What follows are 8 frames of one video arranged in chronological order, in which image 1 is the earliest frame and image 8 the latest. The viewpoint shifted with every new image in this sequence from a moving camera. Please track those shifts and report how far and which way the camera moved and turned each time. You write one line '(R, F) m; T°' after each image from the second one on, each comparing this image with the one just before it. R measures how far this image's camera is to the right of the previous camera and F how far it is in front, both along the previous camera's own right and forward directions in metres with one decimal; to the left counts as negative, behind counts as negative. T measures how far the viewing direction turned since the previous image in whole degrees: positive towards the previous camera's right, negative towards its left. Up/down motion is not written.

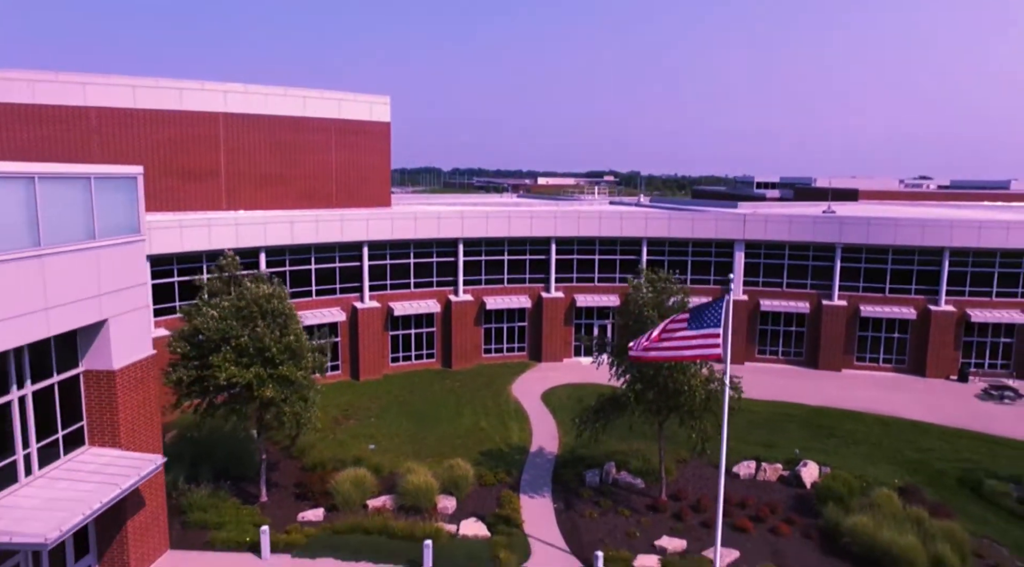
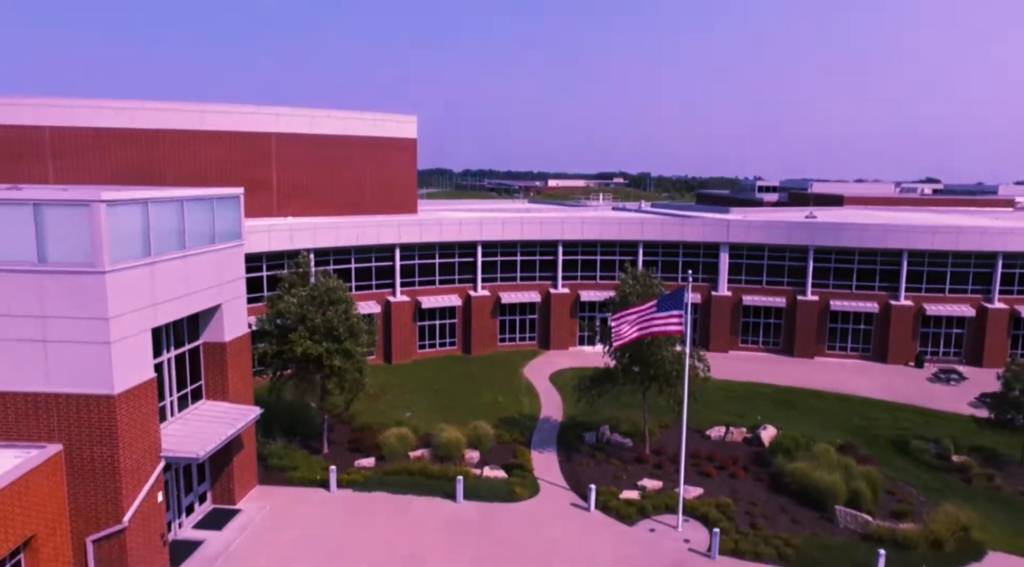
(-0.1, -3.8) m; -1°
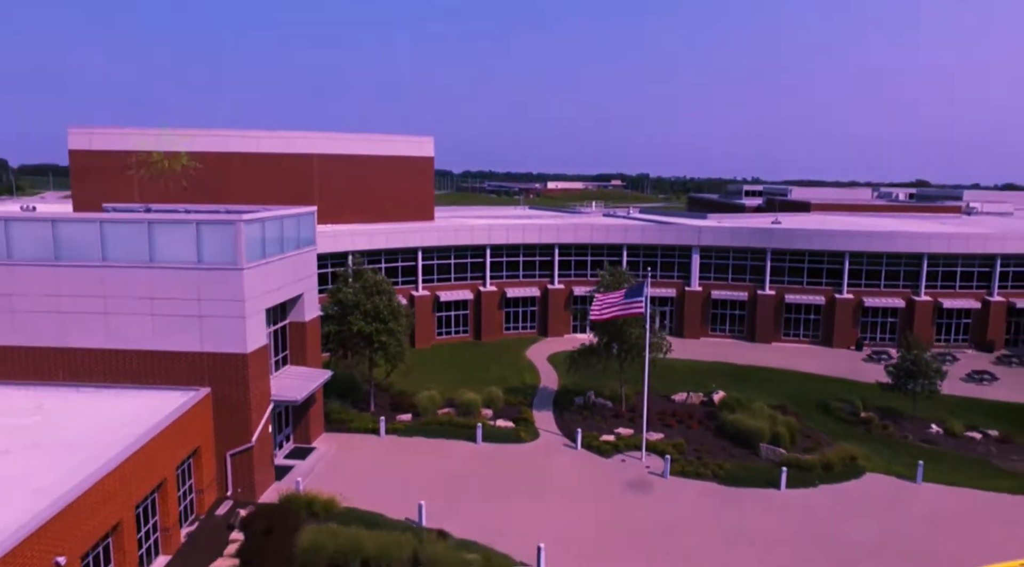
(-0.2, -5.4) m; 0°
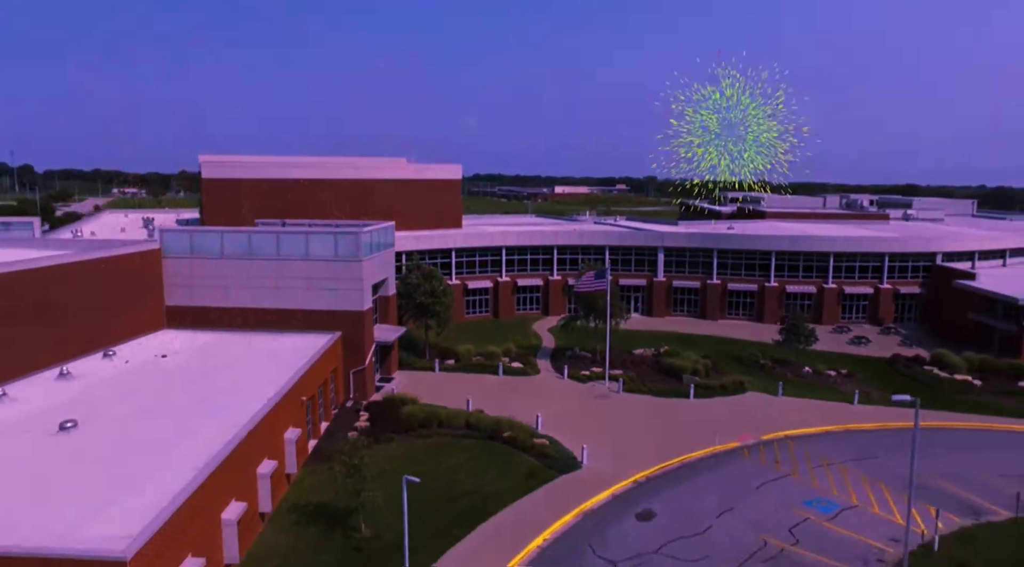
(0.0, -11.5) m; -1°
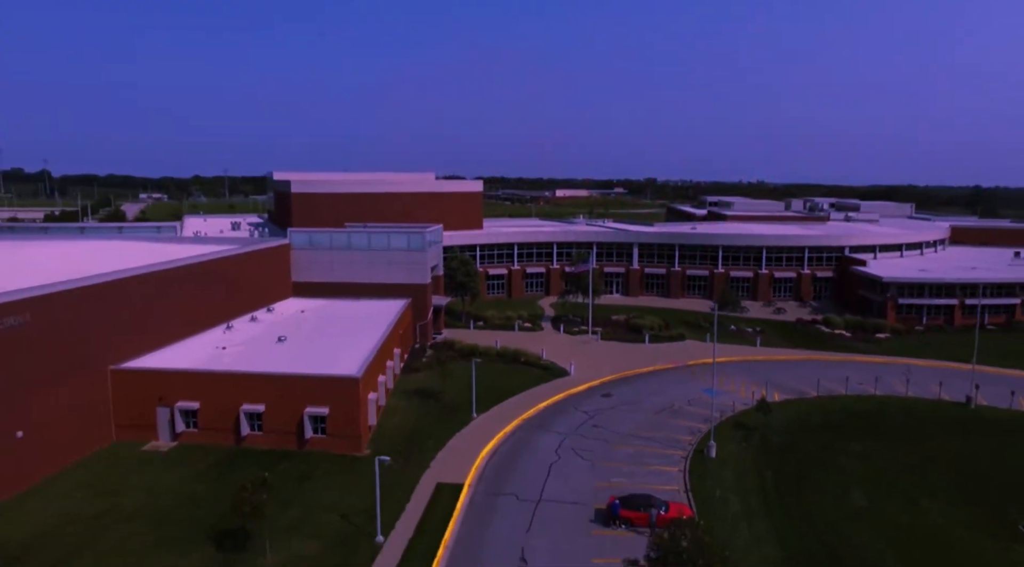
(-0.7, -14.4) m; 0°
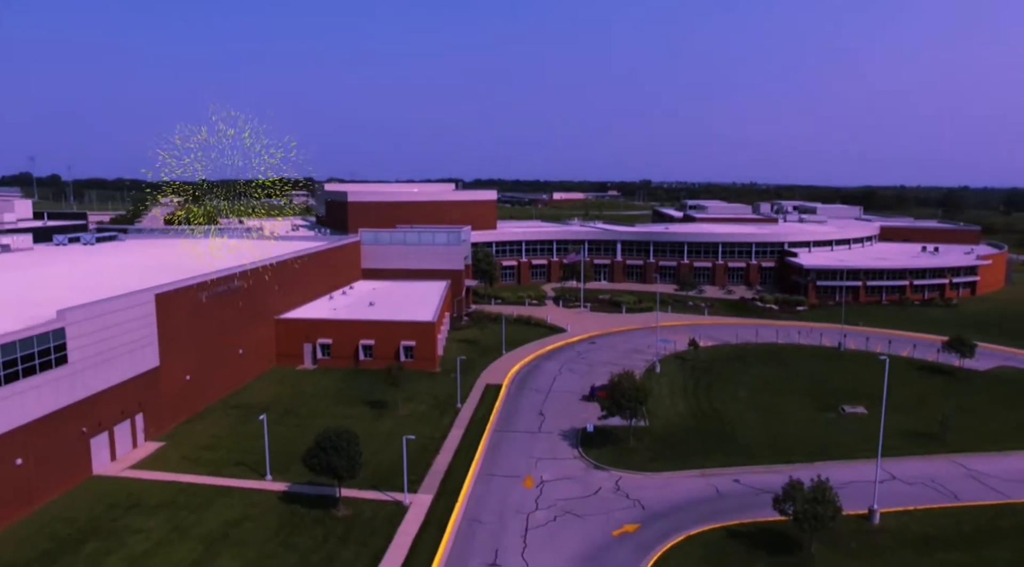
(-1.2, -15.5) m; 0°
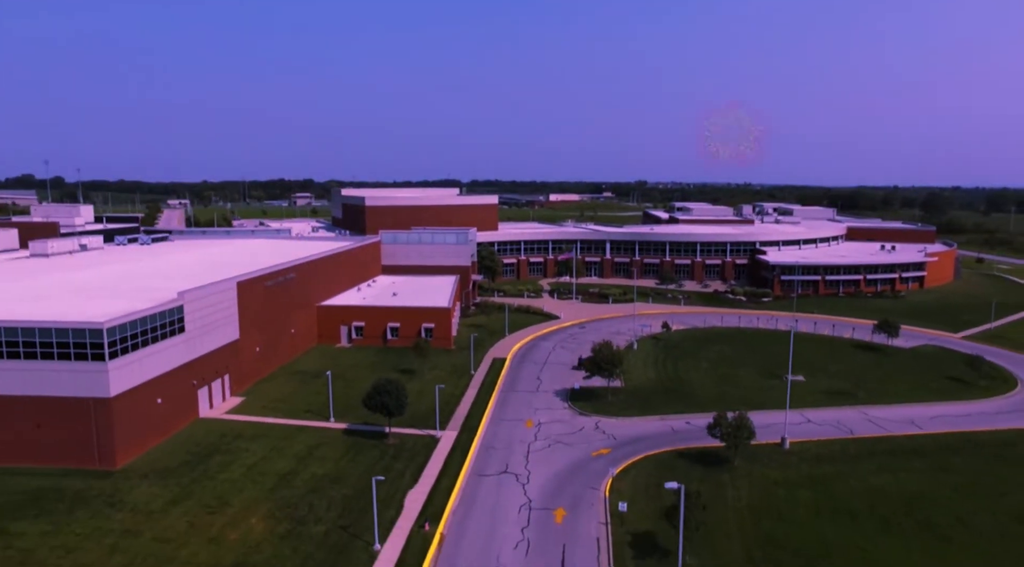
(-0.4, -8.5) m; 0°
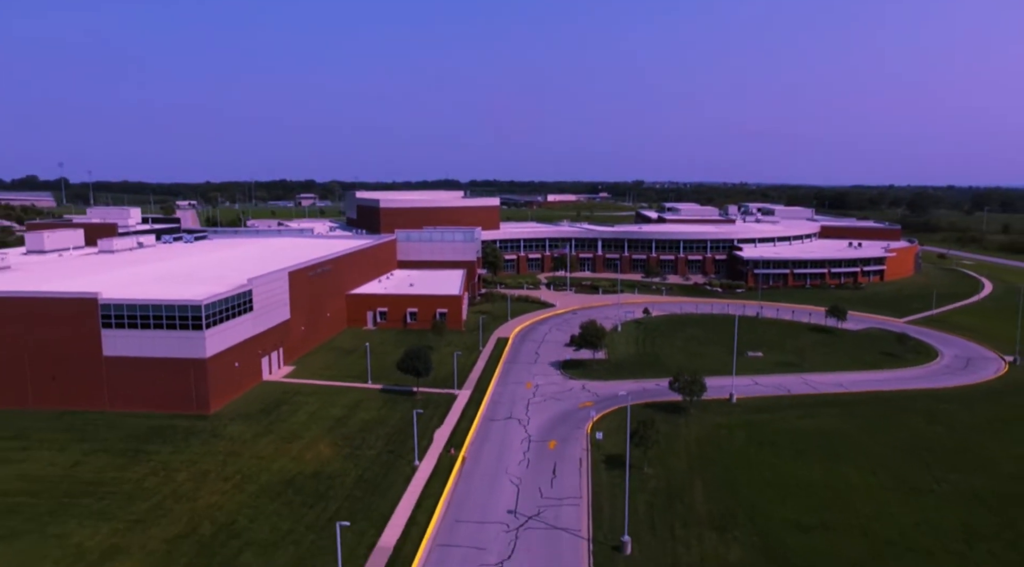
(-0.2, -8.4) m; 0°
